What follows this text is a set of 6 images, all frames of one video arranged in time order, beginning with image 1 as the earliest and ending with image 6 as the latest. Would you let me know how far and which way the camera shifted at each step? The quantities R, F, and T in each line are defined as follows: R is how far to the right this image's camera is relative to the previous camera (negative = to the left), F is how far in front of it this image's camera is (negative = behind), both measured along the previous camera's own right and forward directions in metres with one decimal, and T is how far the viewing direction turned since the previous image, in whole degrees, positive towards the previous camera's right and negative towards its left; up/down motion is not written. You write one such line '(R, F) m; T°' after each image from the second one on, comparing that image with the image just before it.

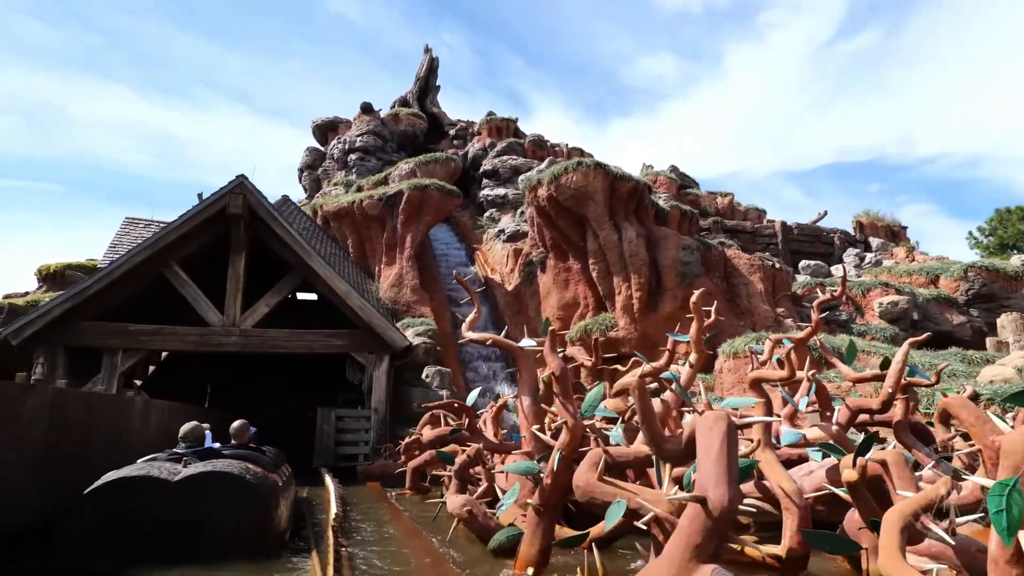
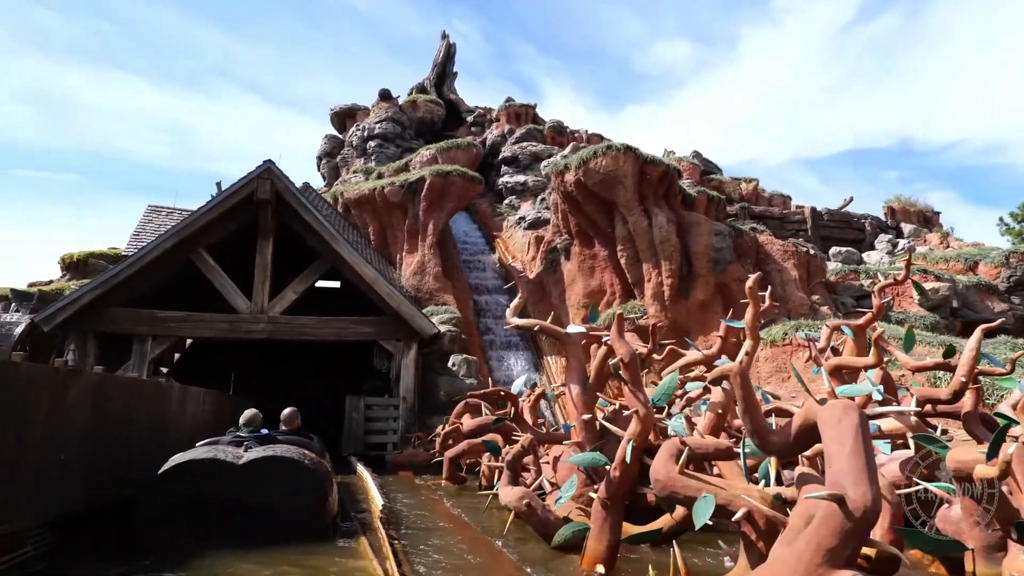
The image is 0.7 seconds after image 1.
(-0.3, +0.2) m; -1°
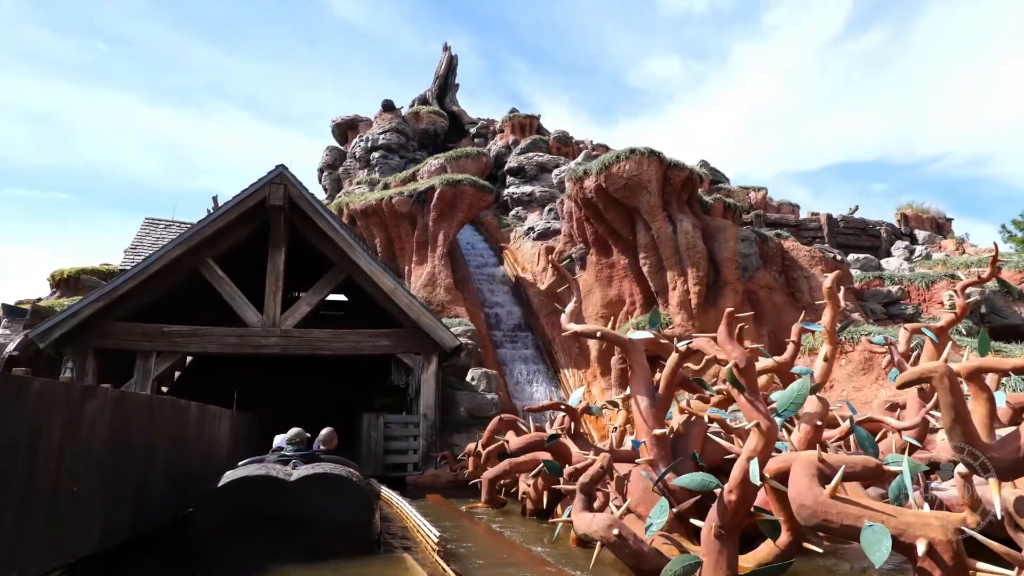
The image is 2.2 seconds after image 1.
(-0.6, +0.5) m; +1°
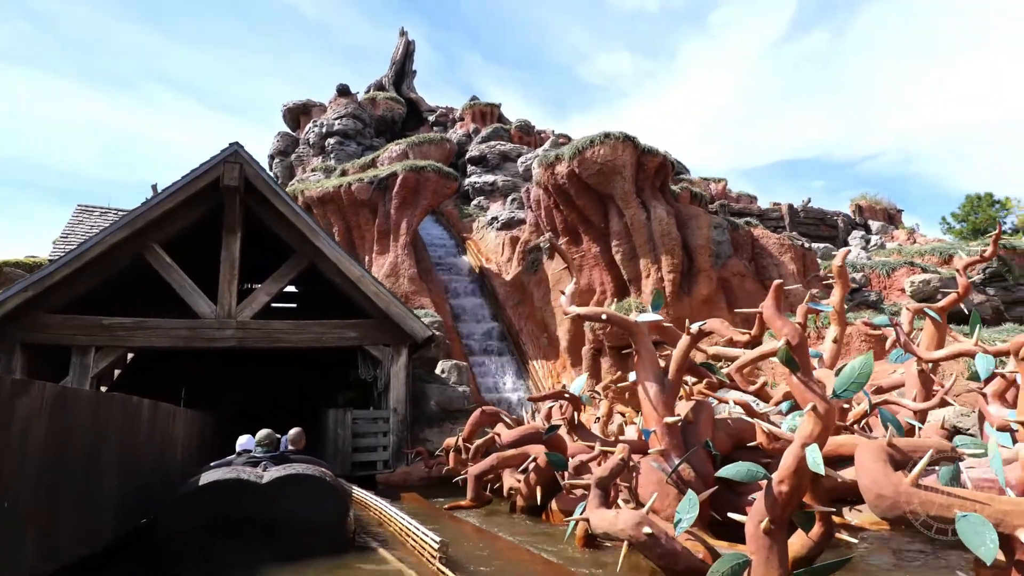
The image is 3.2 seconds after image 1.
(-0.3, +0.4) m; +5°
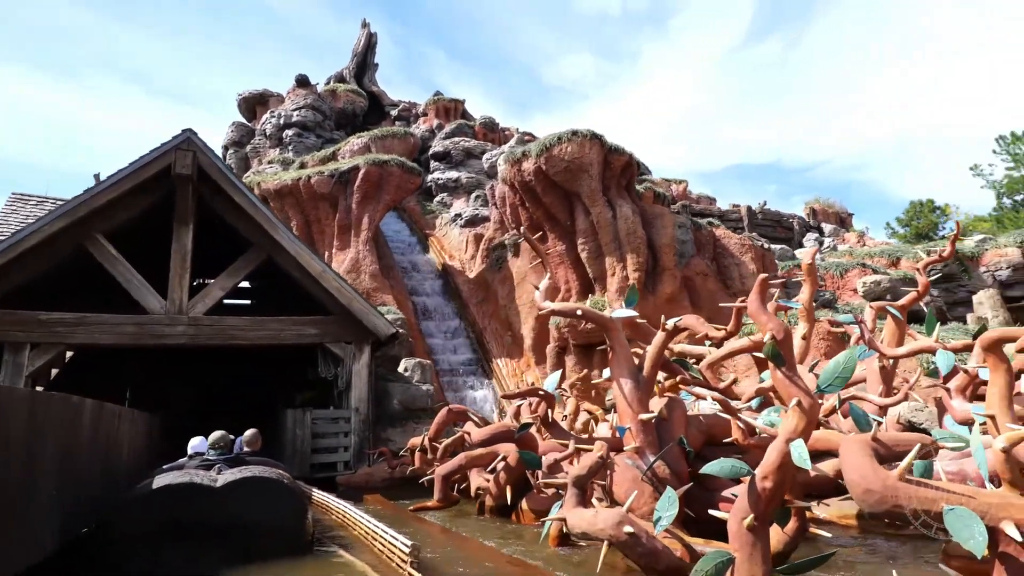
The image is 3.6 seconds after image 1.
(-0.1, +0.1) m; +4°
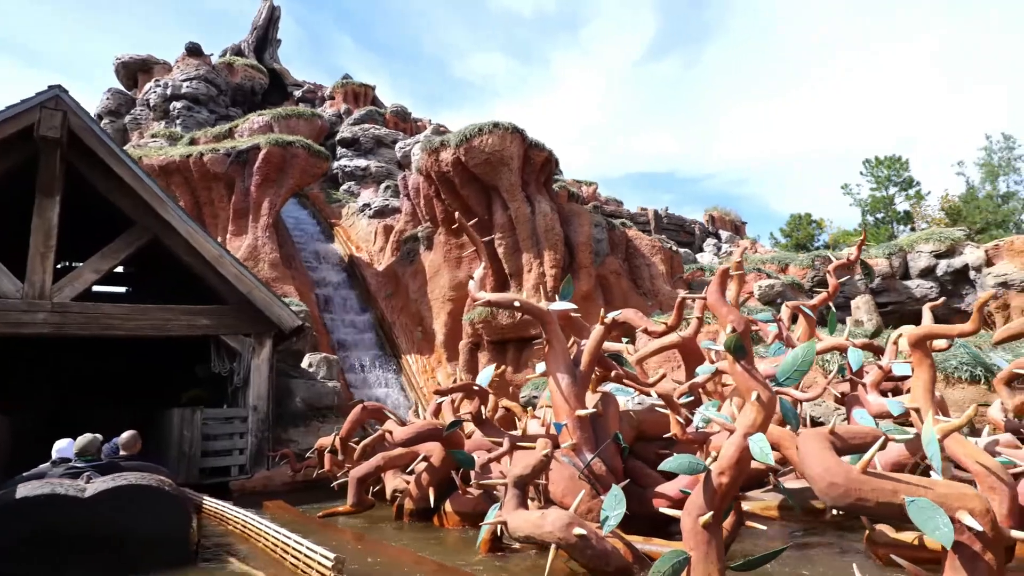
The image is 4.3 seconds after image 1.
(-0.2, +0.3) m; +10°
